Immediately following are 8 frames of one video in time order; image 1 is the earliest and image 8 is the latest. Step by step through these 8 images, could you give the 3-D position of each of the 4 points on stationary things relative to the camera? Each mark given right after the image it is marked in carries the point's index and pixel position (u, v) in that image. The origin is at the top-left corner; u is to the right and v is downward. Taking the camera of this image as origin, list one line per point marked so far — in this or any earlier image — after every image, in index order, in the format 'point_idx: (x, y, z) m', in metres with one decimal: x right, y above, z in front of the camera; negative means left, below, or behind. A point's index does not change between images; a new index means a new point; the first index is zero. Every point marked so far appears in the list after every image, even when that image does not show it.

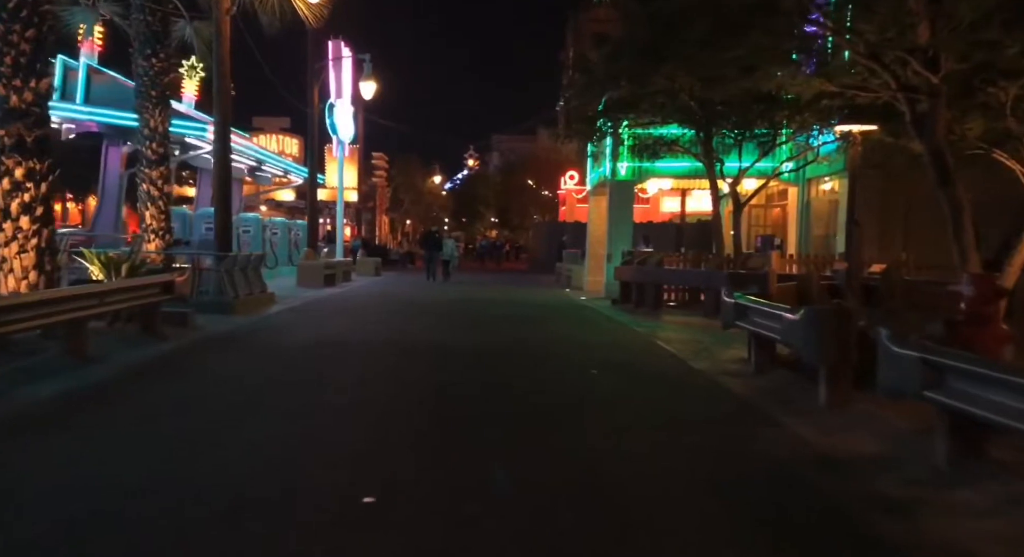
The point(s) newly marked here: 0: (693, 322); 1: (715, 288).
0: (+3.3, -0.8, +17.1) m
1: (+3.9, -0.2, +18.4) m
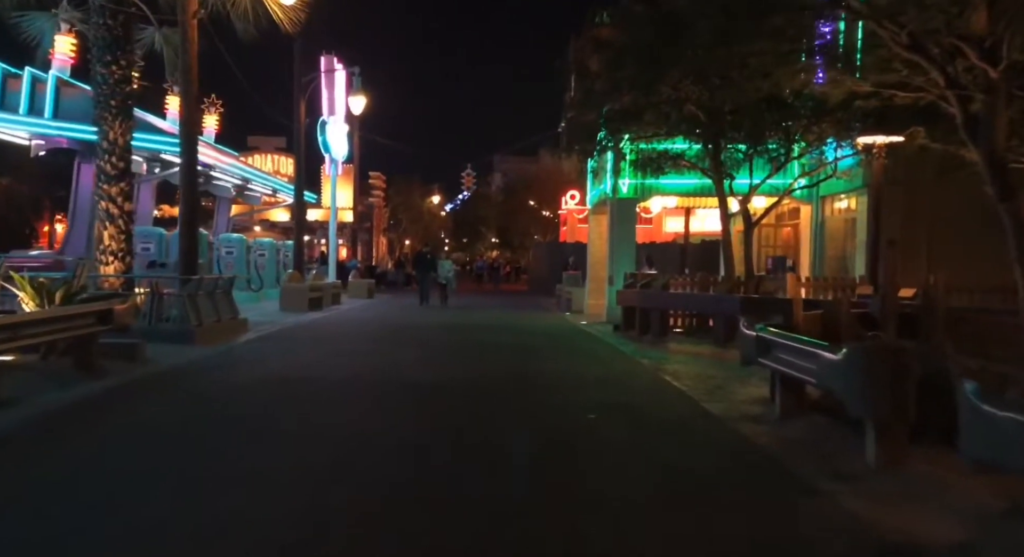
0: (+3.1, -1.3, +15.5) m
1: (+3.8, -0.6, +16.9) m
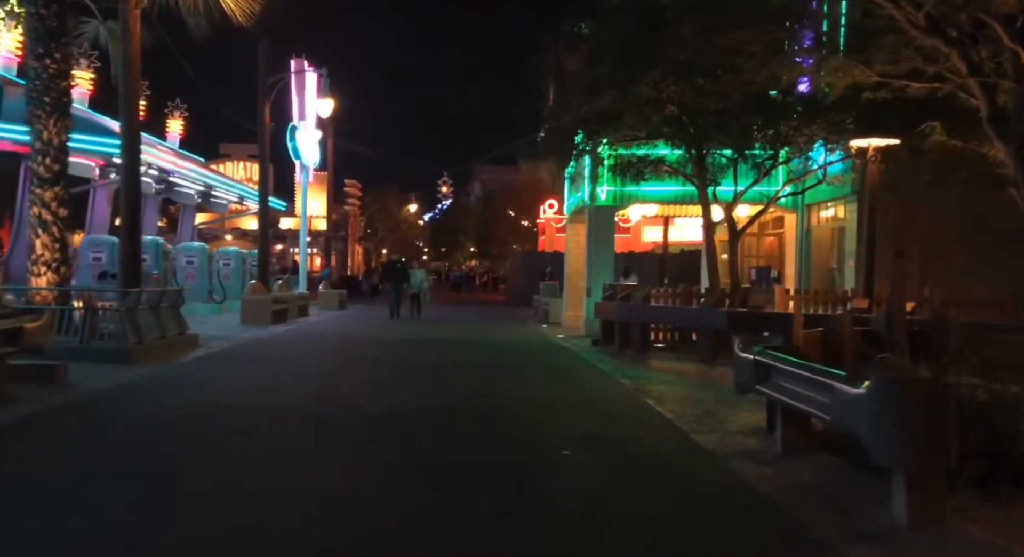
0: (+2.7, -1.4, +14.4) m
1: (+3.3, -0.8, +15.8) m
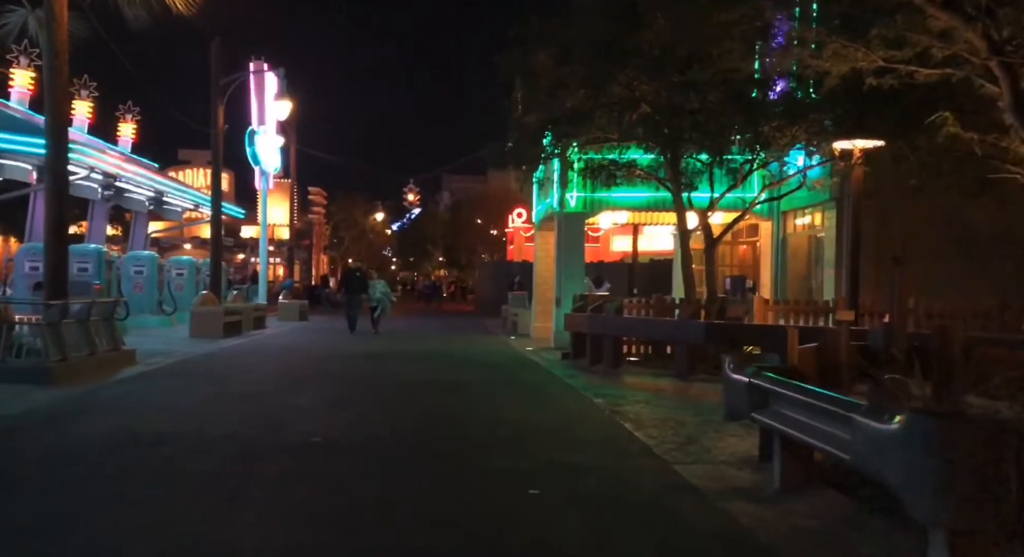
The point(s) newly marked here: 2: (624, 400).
0: (+2.1, -1.6, +13.4) m
1: (+2.7, -1.0, +14.8) m
2: (+1.5, -1.6, +12.2) m
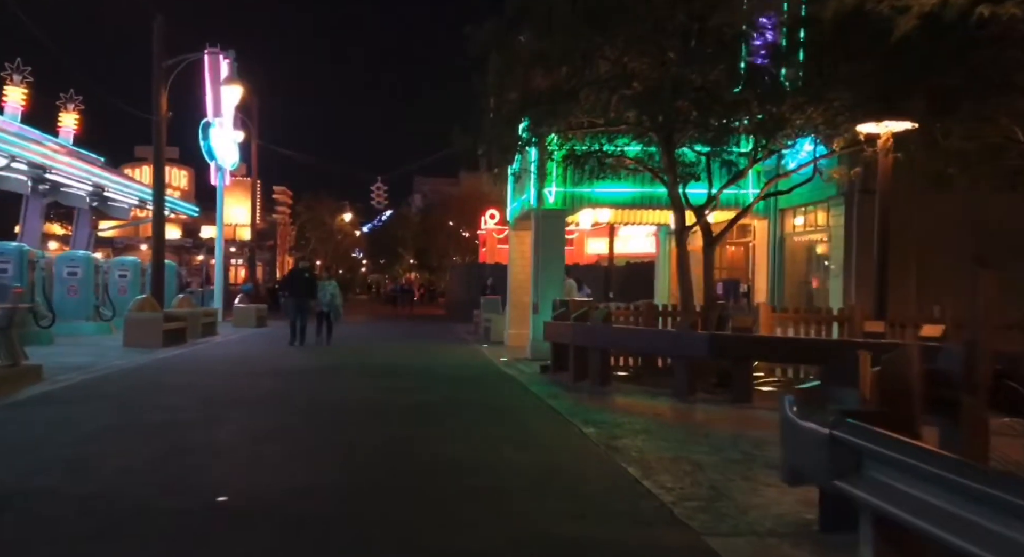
0: (+1.8, -1.6, +11.3) m
1: (+2.4, -1.0, +12.8) m
2: (+1.2, -1.6, +10.2) m
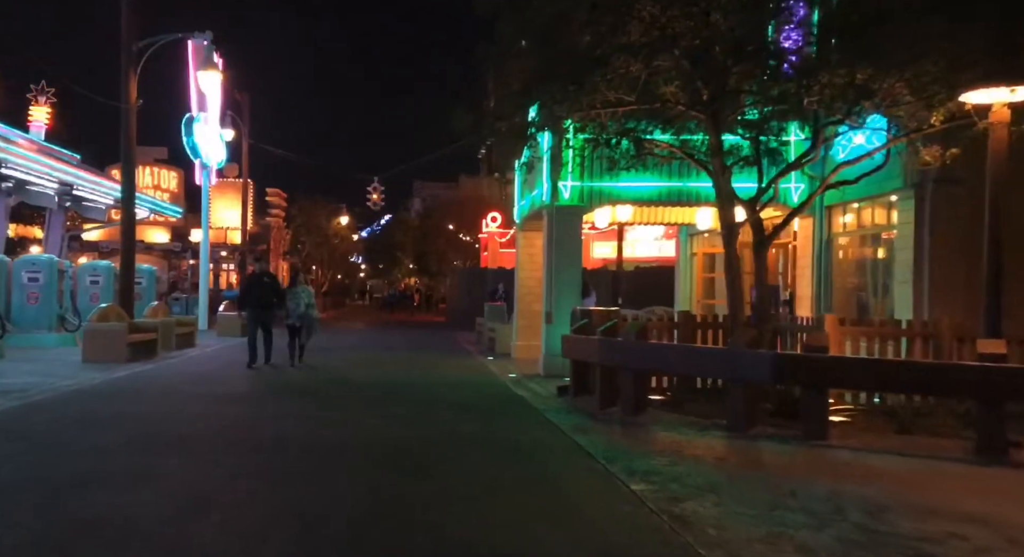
0: (+2.0, -1.7, +8.9) m
1: (+2.6, -1.1, +10.4) m
2: (+1.4, -1.7, +7.8) m
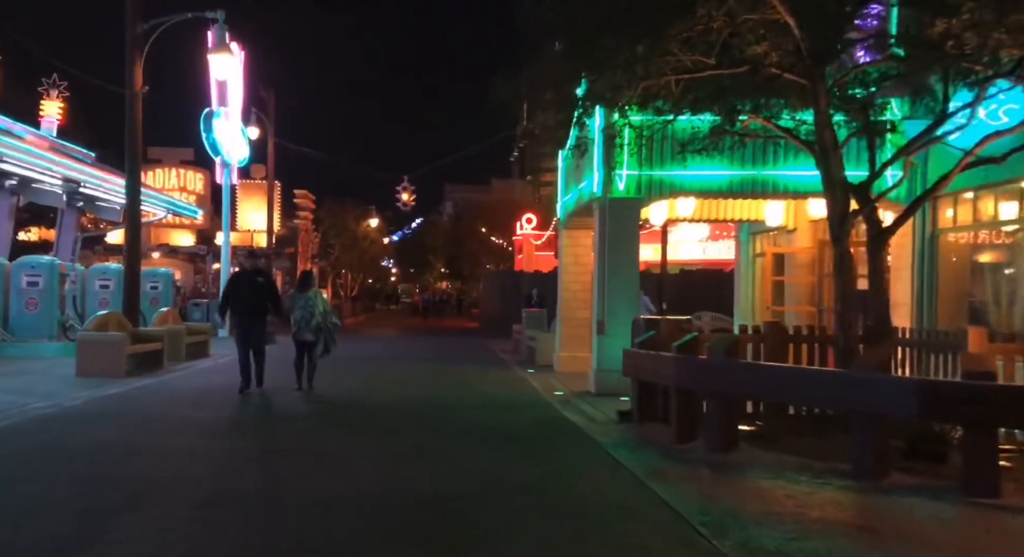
0: (+2.5, -1.7, +6.6) m
1: (+3.1, -1.1, +8.0) m
2: (+1.8, -1.7, +5.4) m
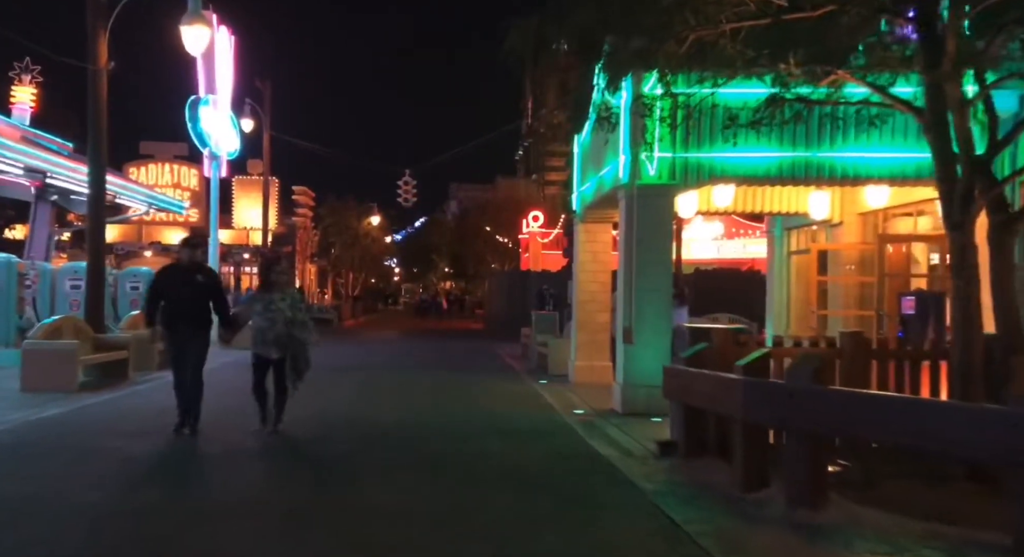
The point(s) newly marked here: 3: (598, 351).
0: (+2.6, -1.7, +4.3) m
1: (+3.2, -1.2, +5.7) m
2: (+1.9, -1.7, +3.2) m
3: (+1.6, -1.3, +17.6) m
